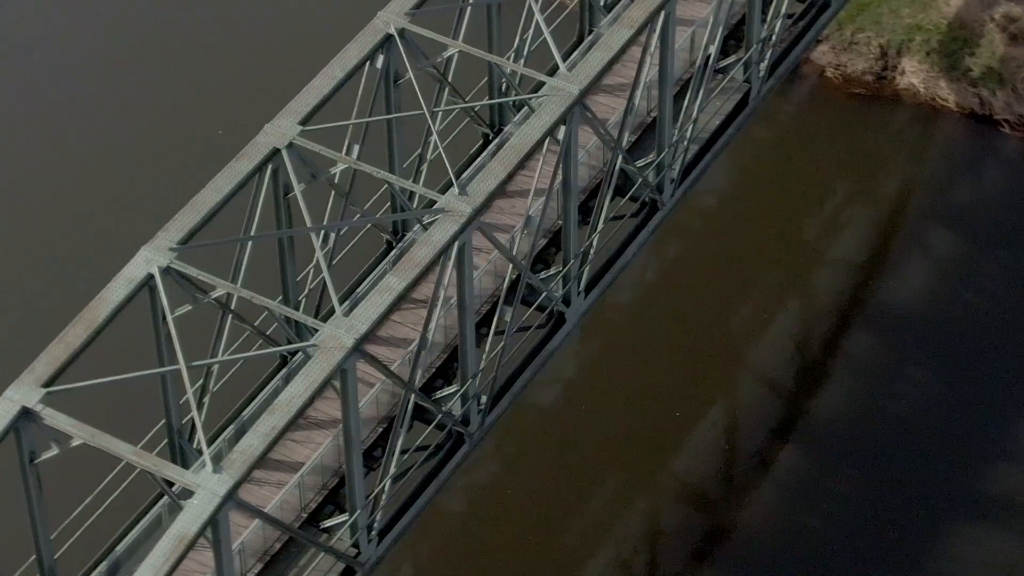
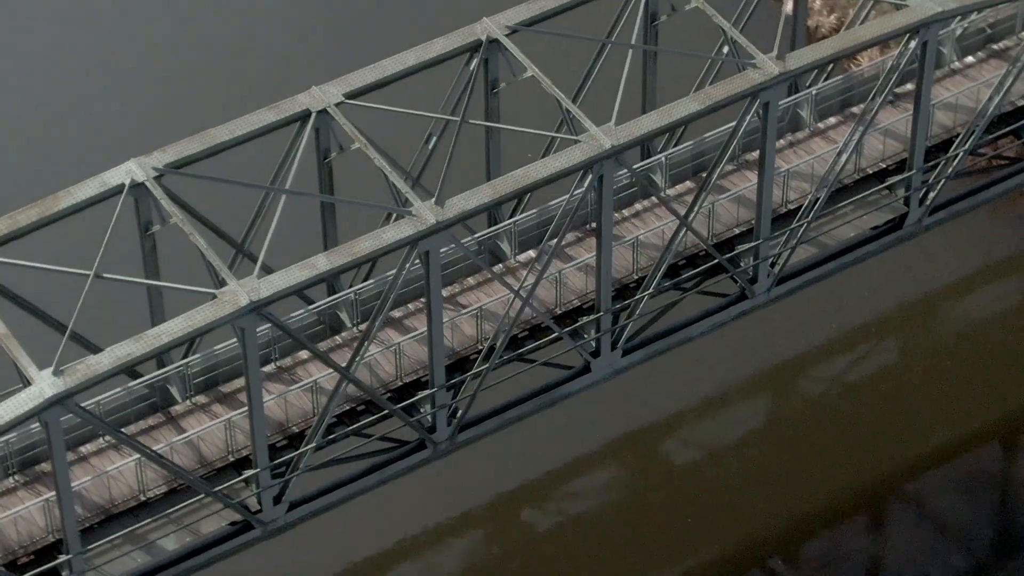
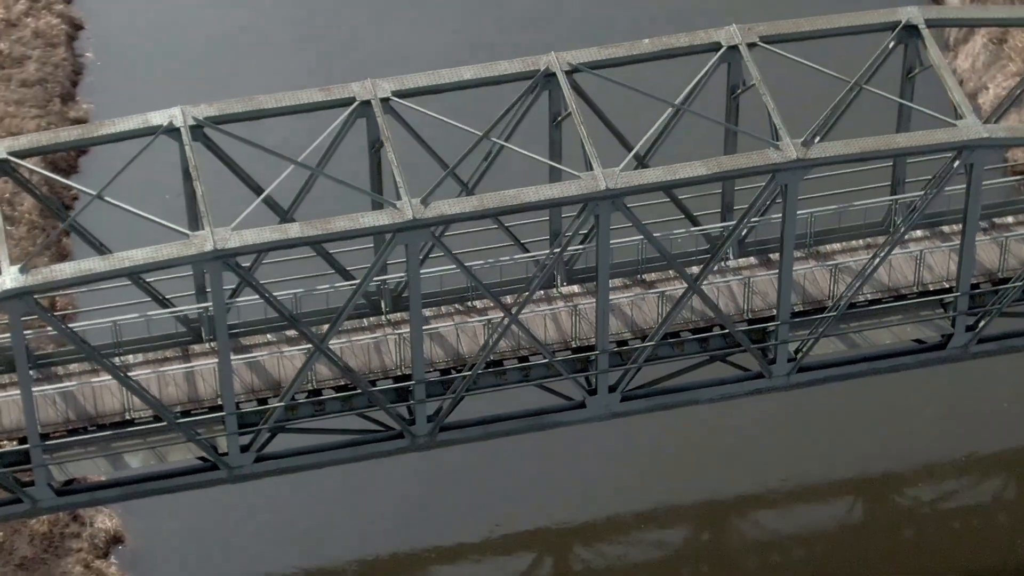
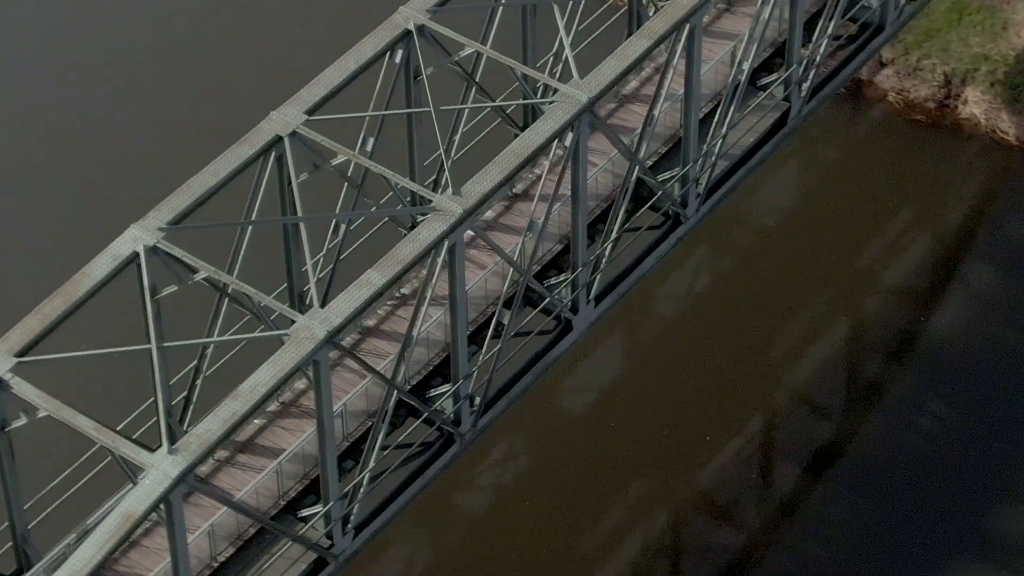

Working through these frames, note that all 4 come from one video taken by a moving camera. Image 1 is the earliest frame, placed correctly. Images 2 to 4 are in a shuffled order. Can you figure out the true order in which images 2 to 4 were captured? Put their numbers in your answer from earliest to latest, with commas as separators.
4, 2, 3
